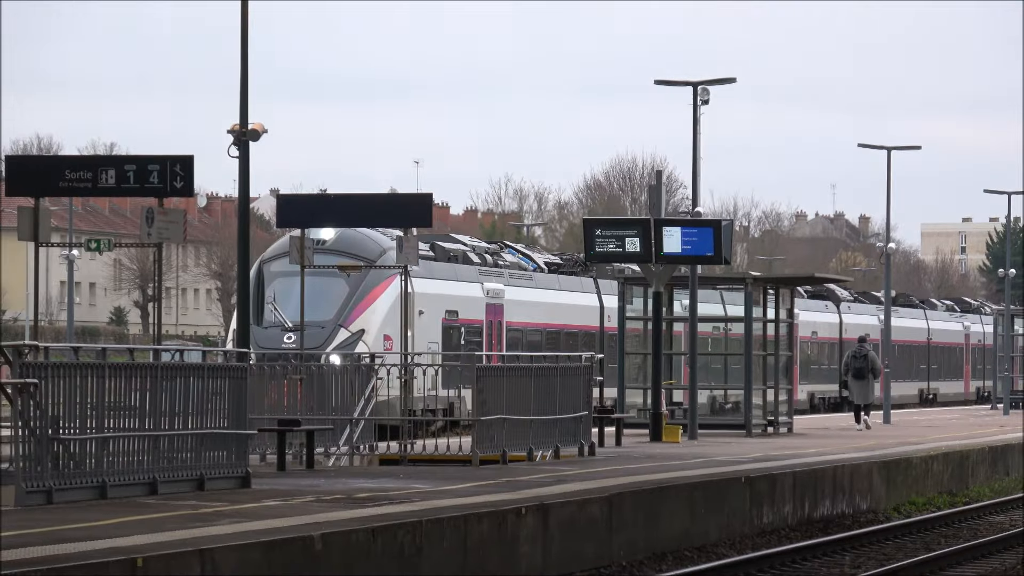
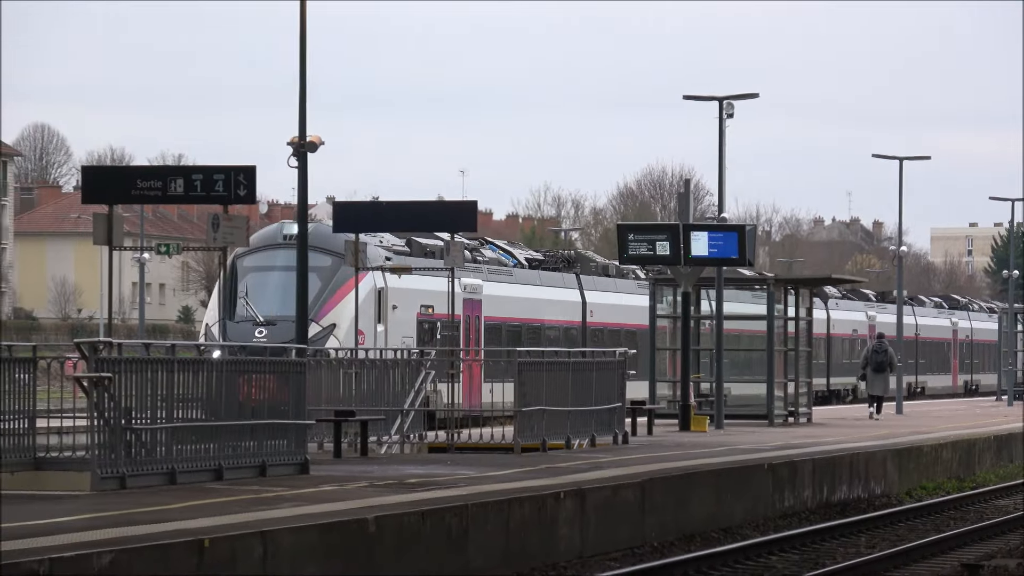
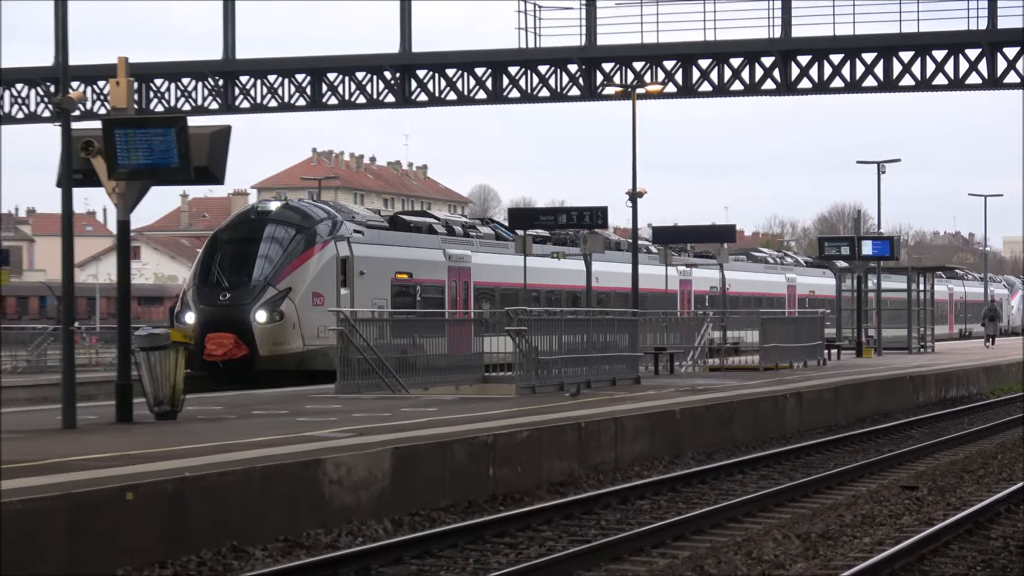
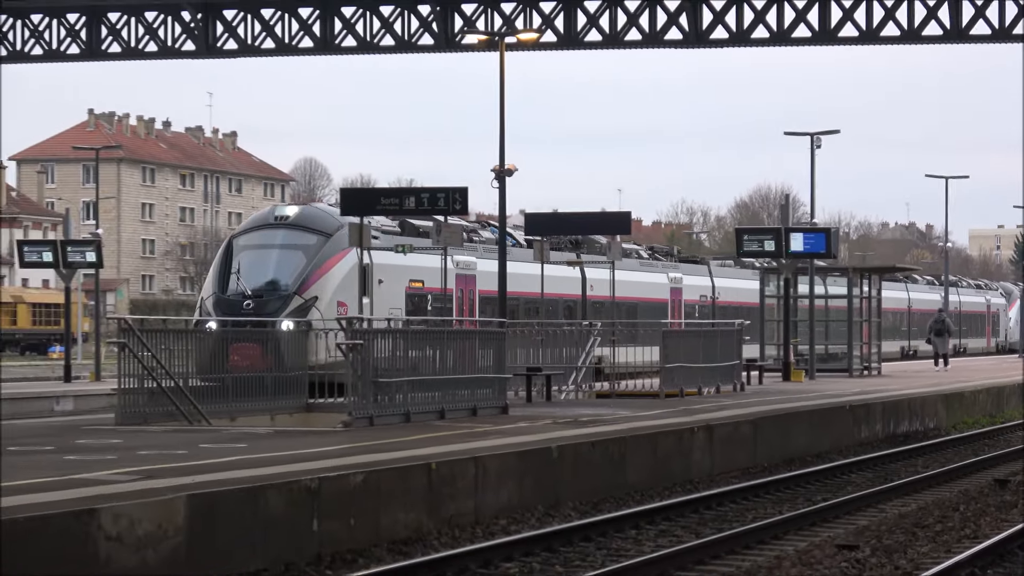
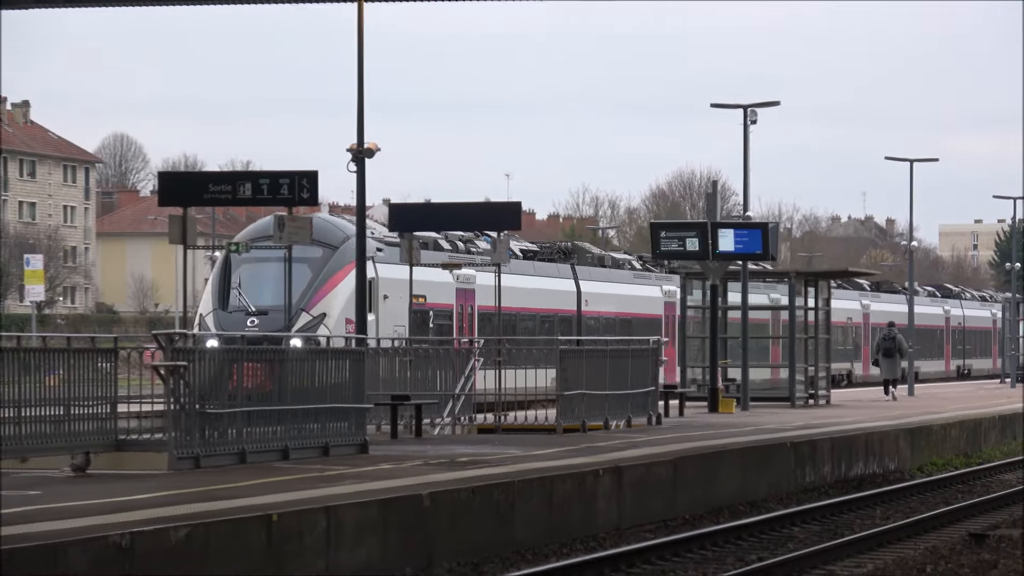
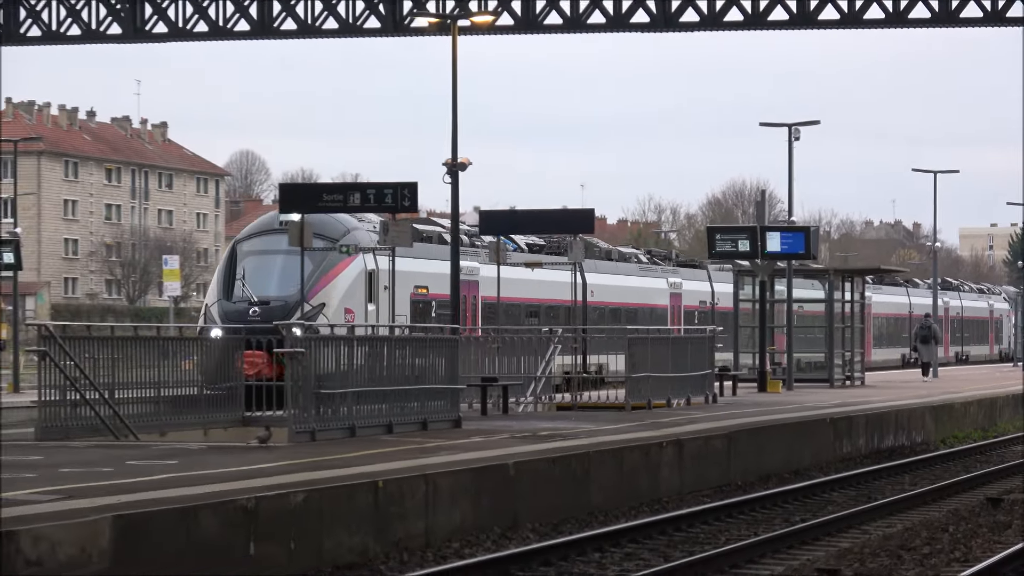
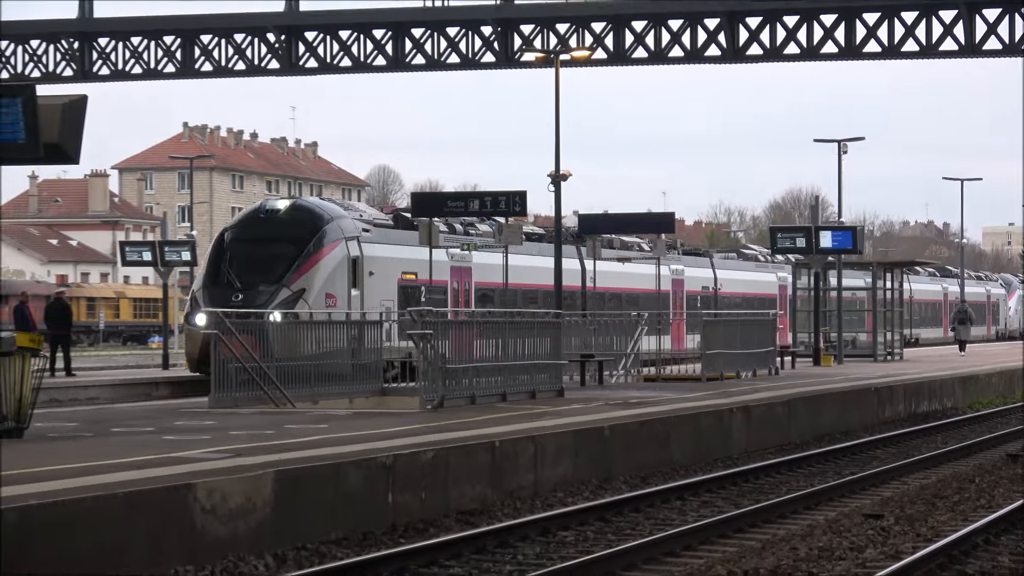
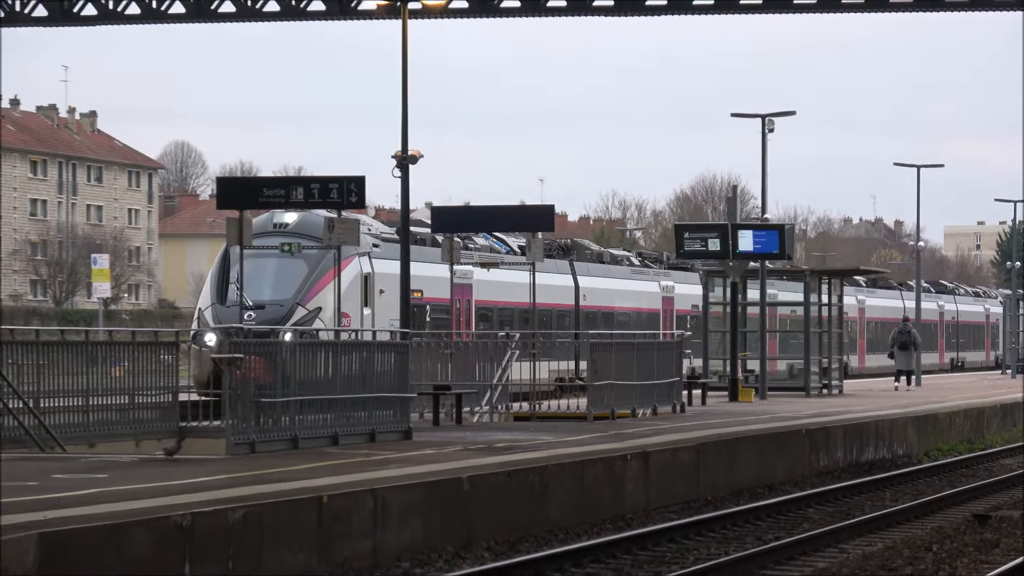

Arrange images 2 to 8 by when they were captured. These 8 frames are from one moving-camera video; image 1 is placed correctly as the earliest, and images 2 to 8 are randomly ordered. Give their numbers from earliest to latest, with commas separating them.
2, 5, 8, 6, 4, 7, 3
